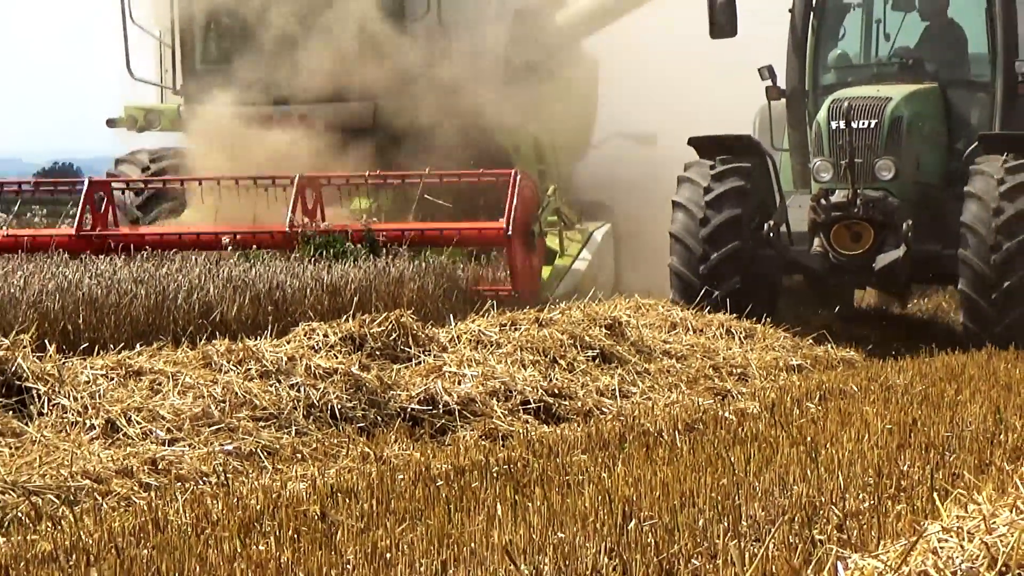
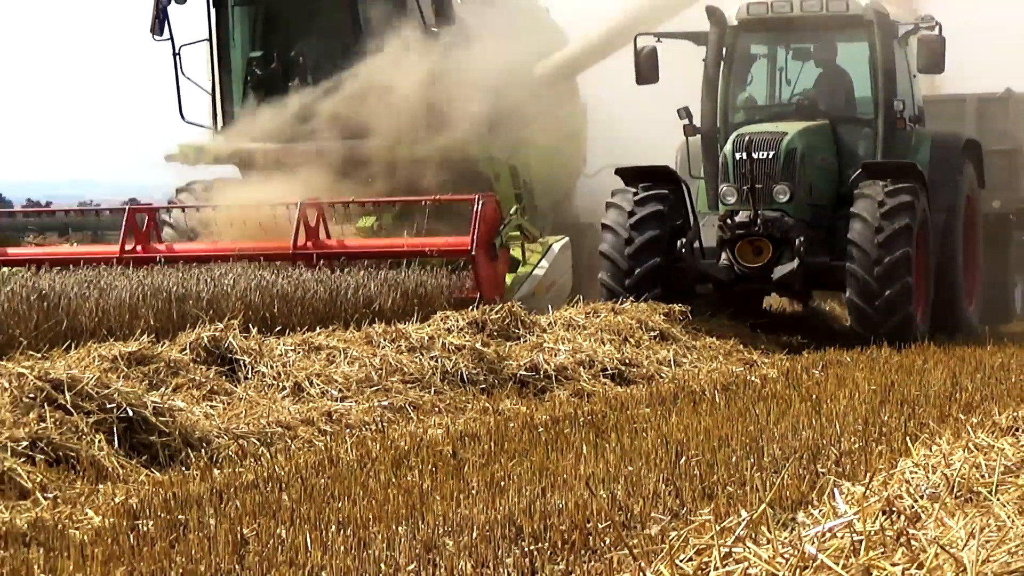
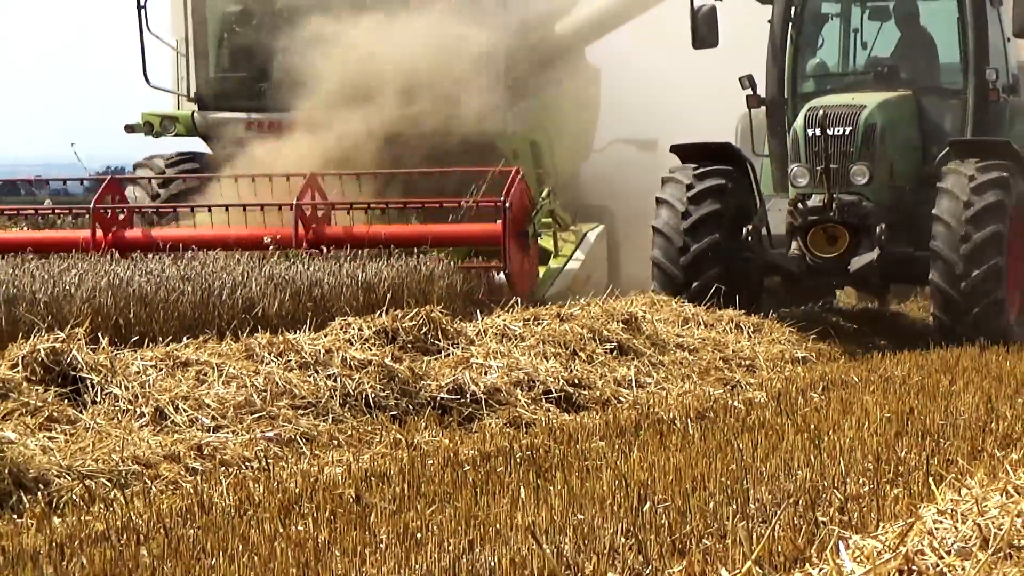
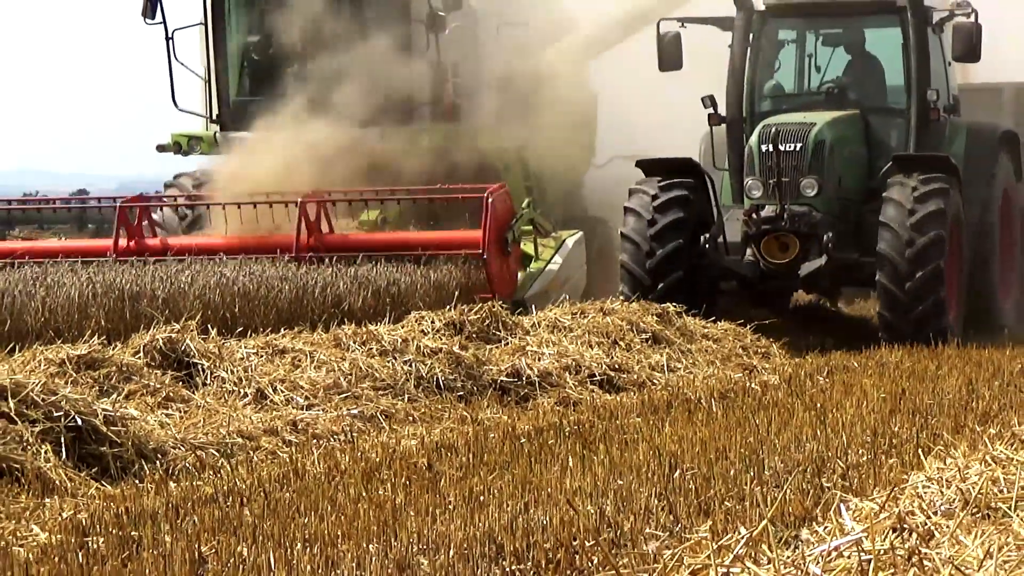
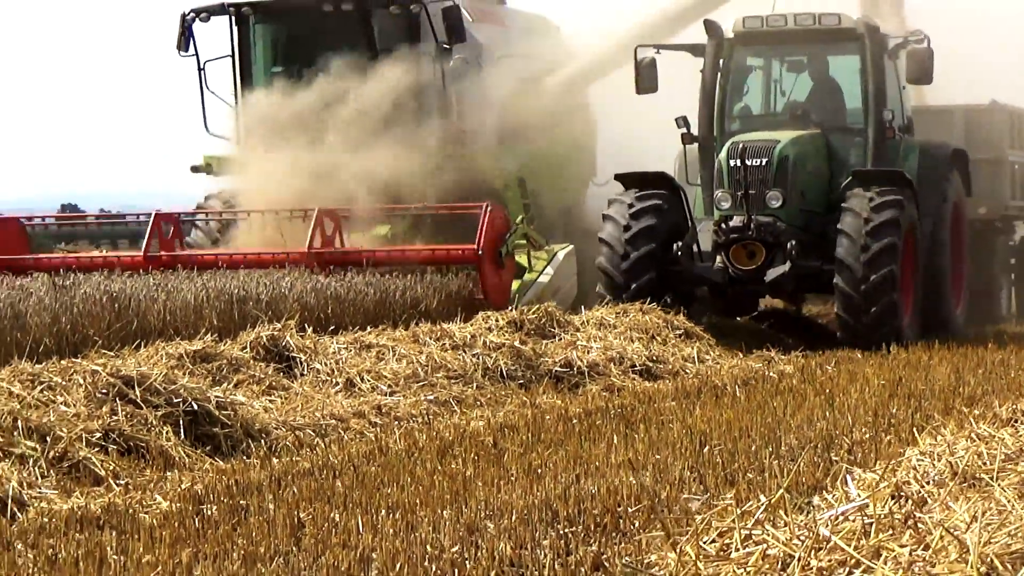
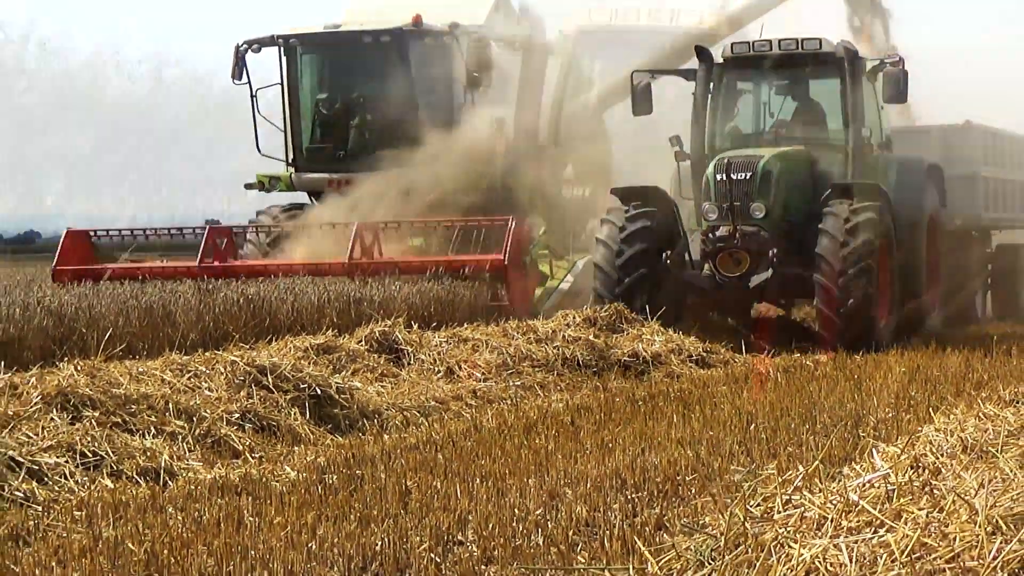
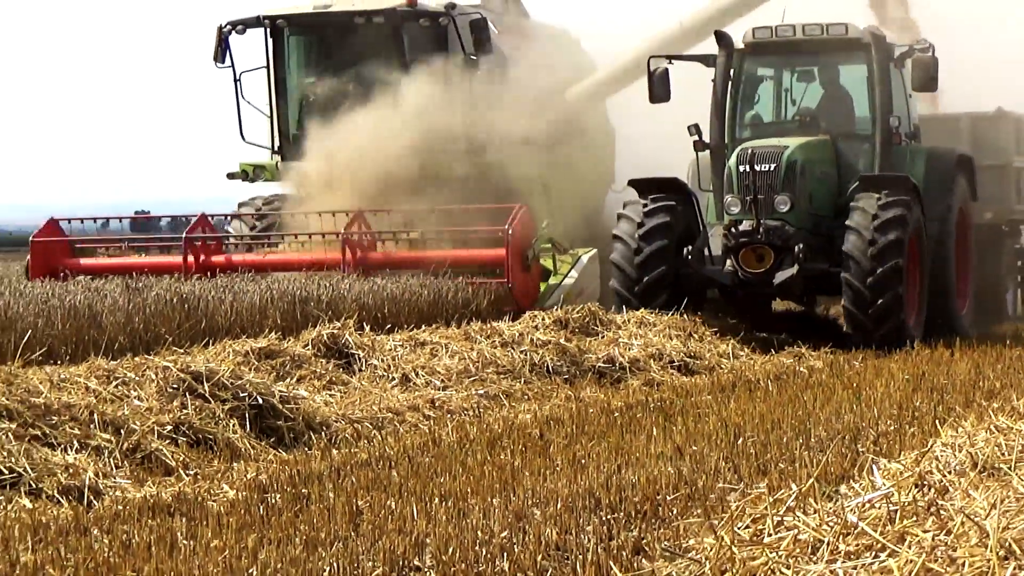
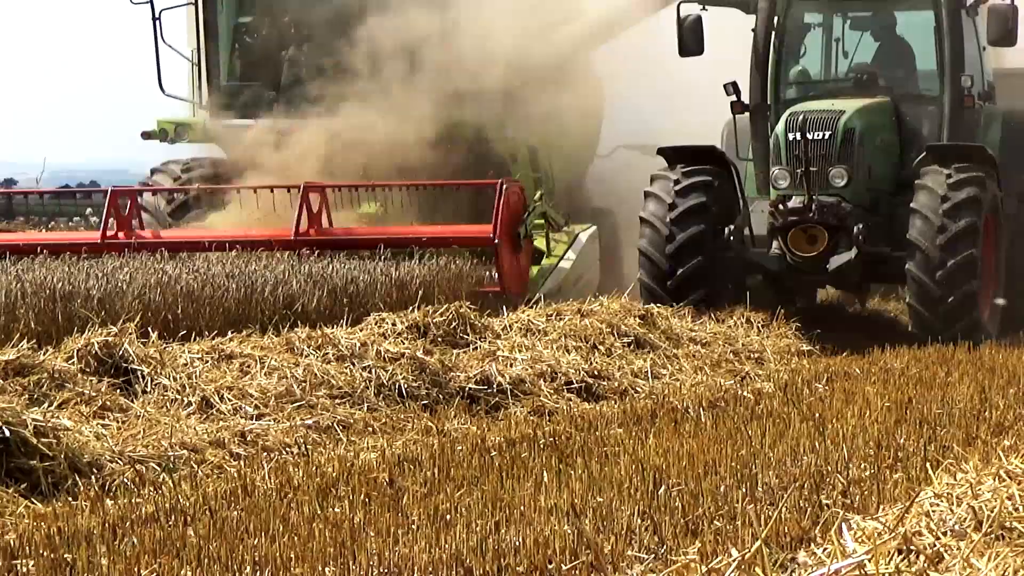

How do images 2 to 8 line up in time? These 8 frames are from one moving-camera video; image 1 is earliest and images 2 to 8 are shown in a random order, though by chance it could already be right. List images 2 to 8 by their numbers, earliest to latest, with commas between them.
3, 8, 4, 2, 5, 7, 6
